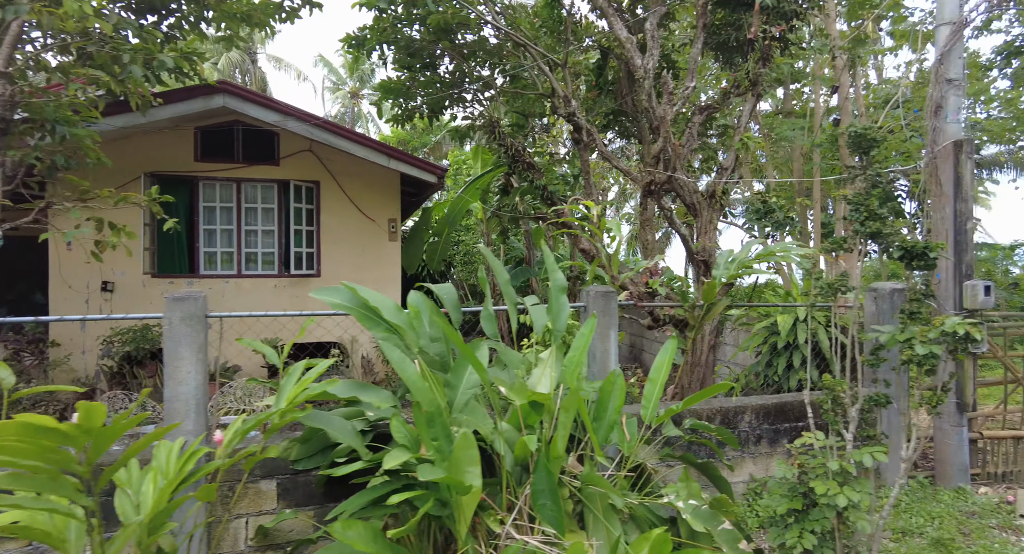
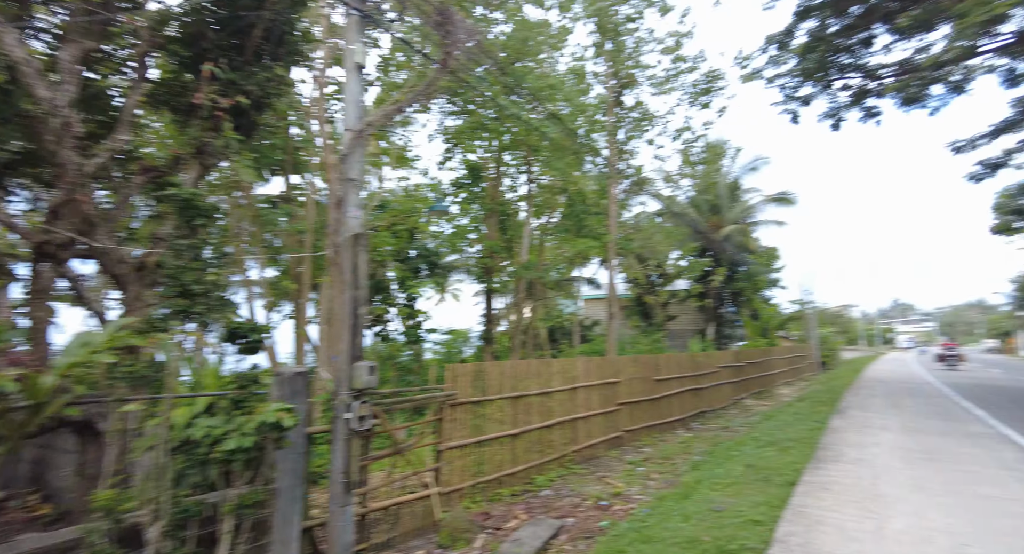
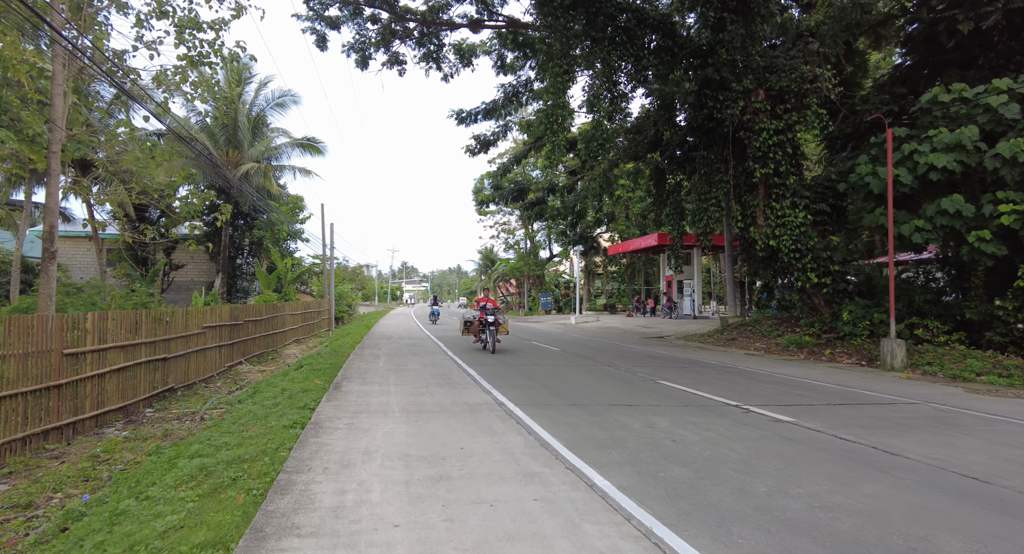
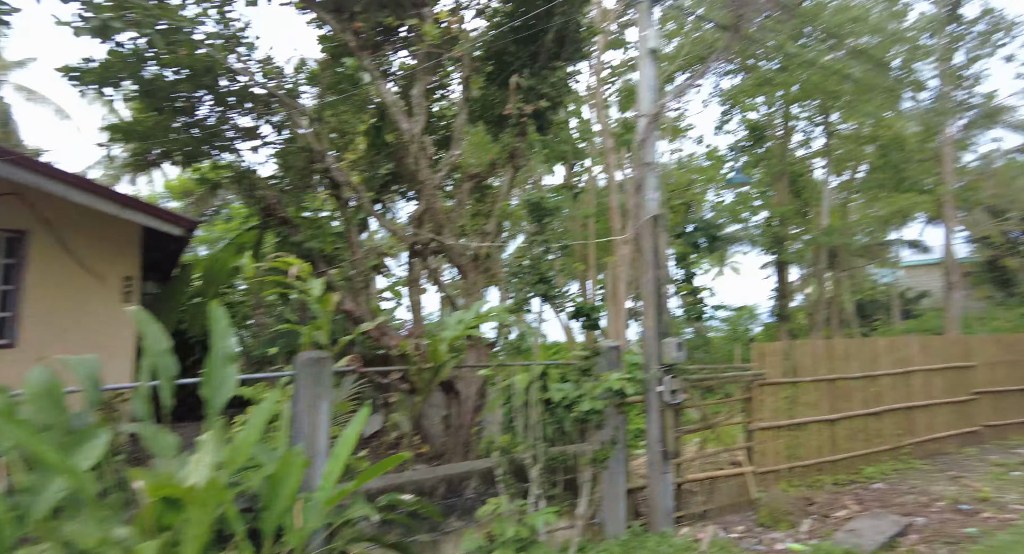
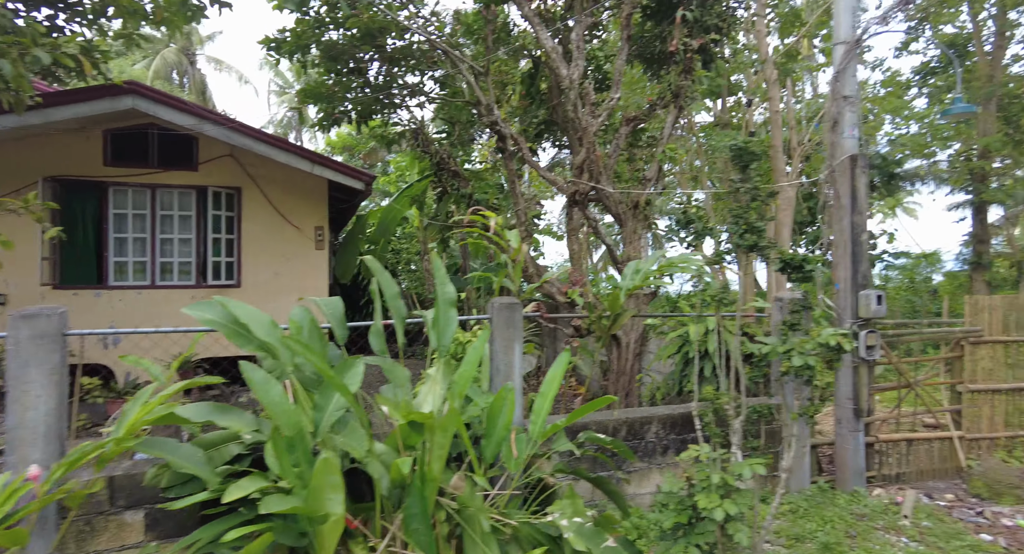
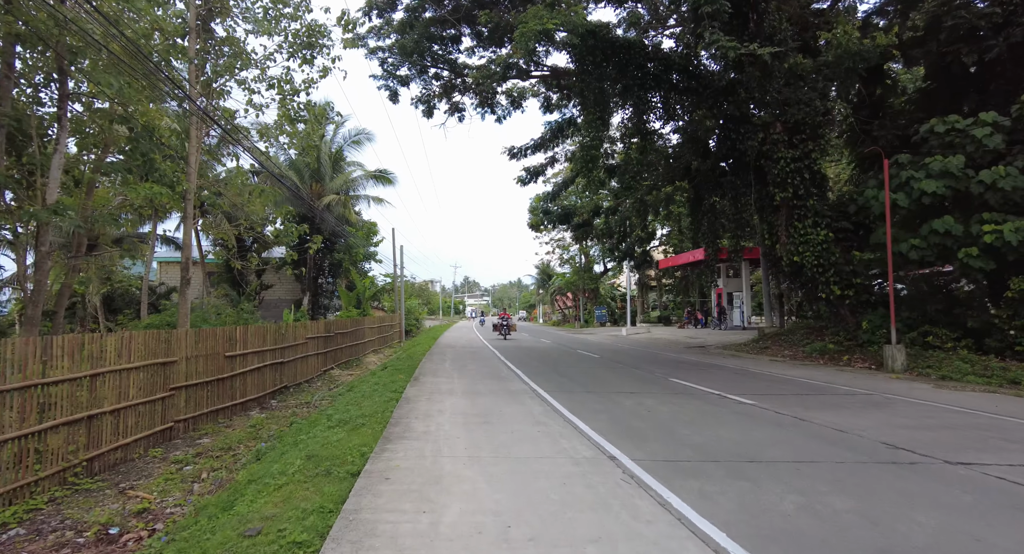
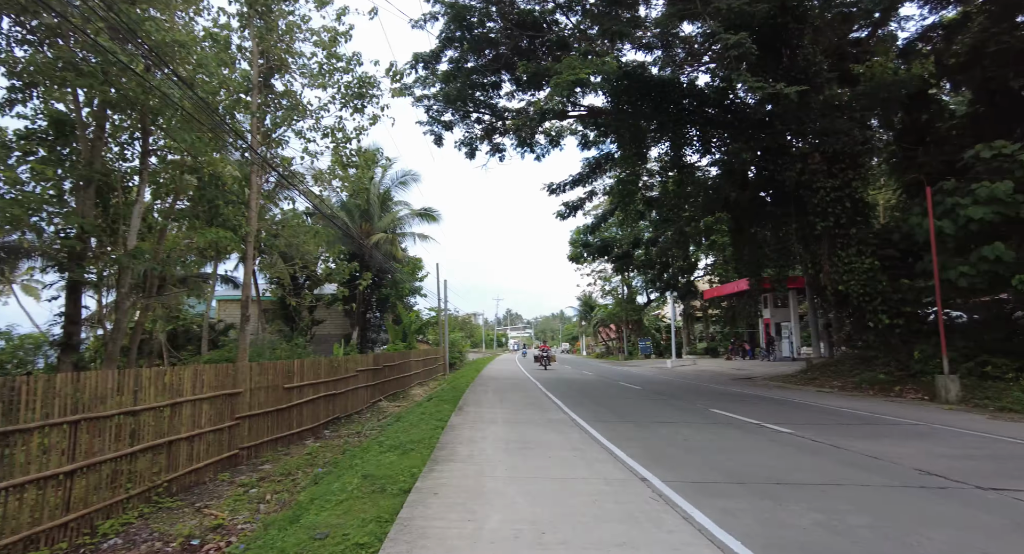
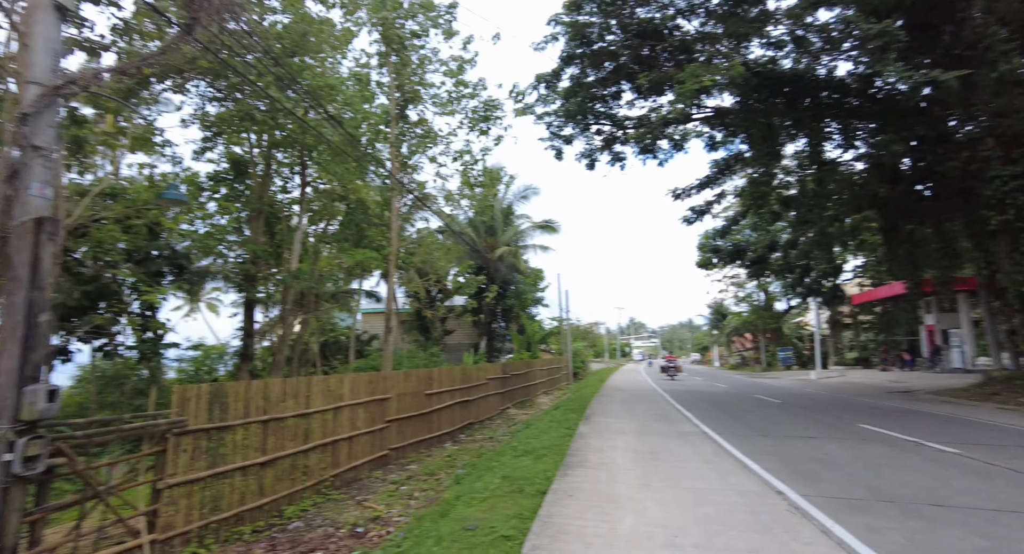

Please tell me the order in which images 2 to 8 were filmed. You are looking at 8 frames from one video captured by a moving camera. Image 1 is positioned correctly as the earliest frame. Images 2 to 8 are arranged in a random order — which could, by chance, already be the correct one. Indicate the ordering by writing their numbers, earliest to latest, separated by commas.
5, 4, 2, 8, 7, 6, 3
